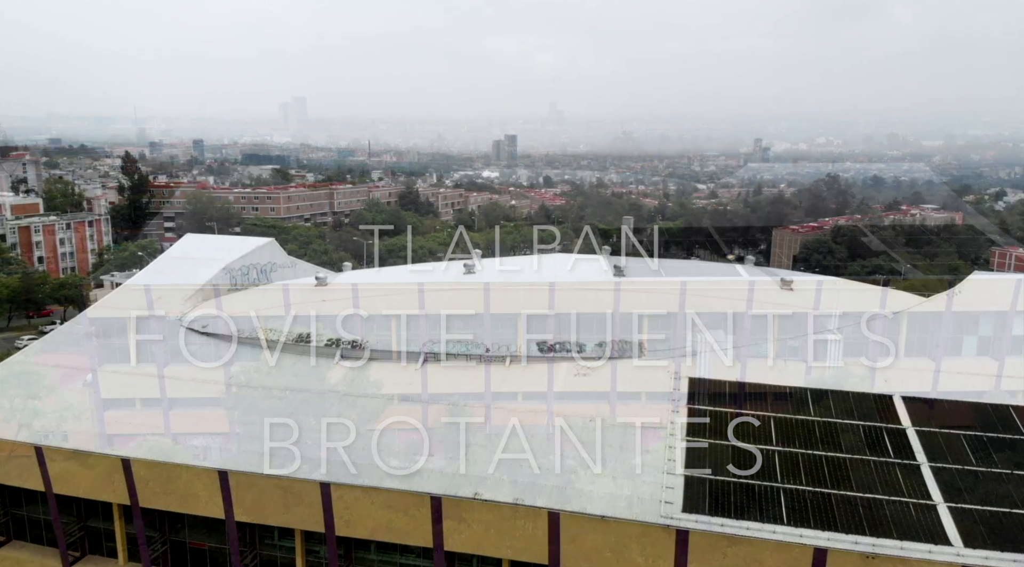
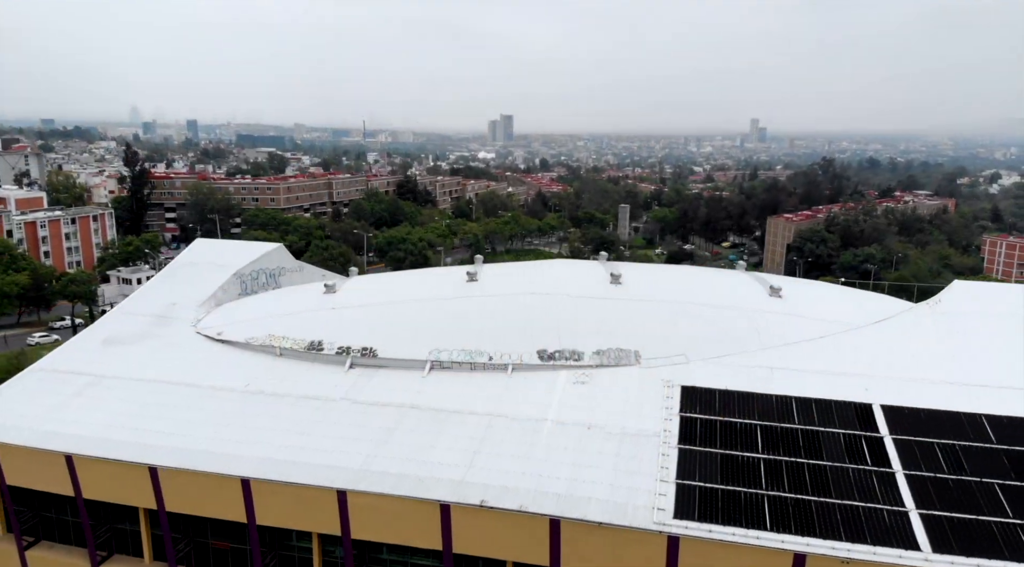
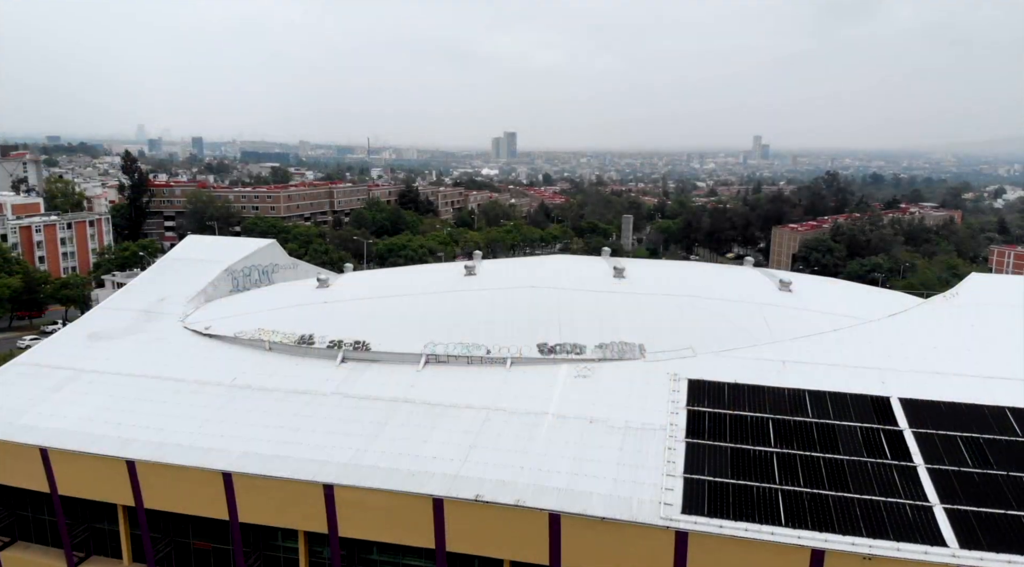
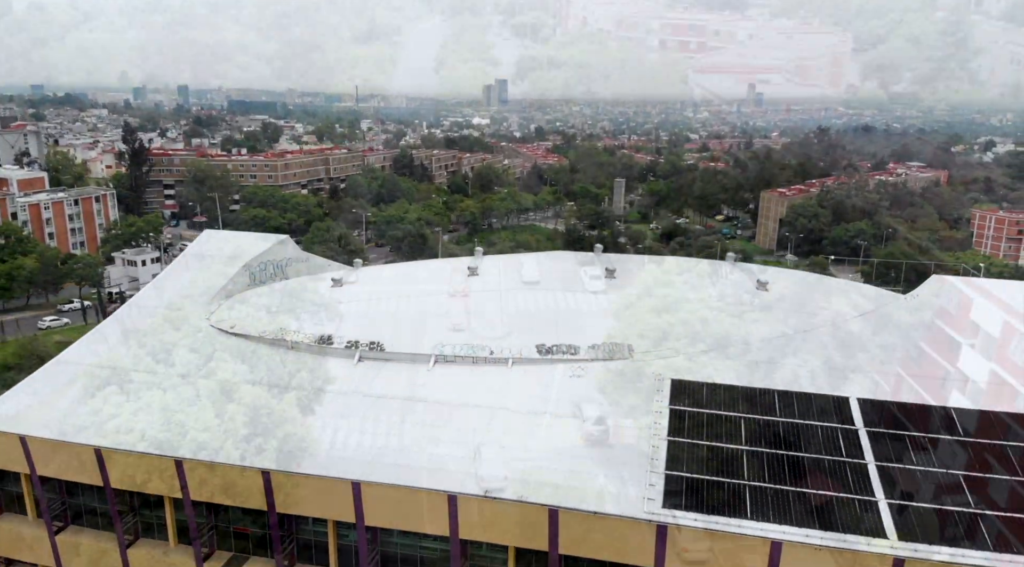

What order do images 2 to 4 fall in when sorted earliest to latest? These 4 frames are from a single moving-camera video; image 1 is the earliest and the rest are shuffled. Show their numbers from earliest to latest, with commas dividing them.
3, 2, 4
